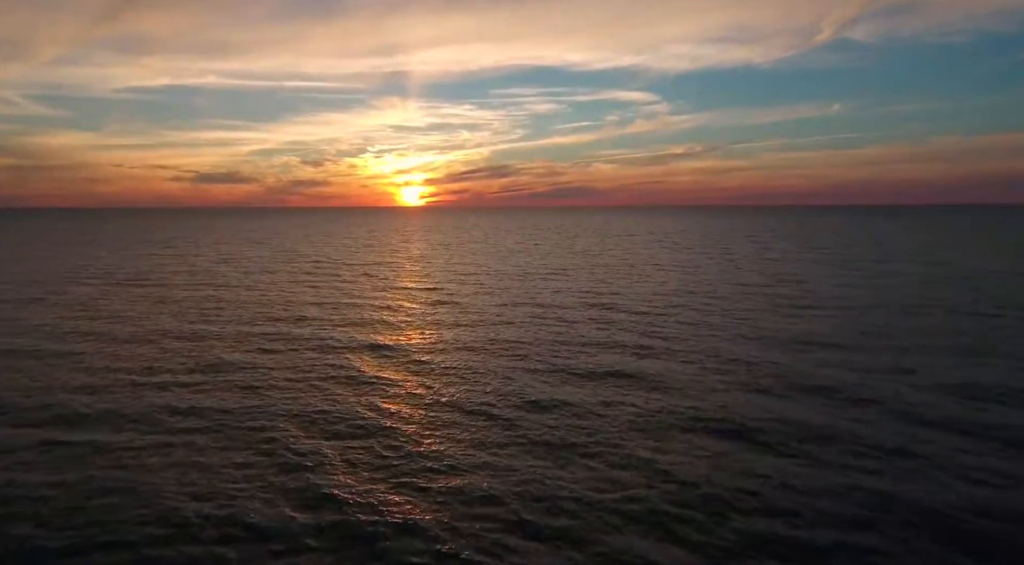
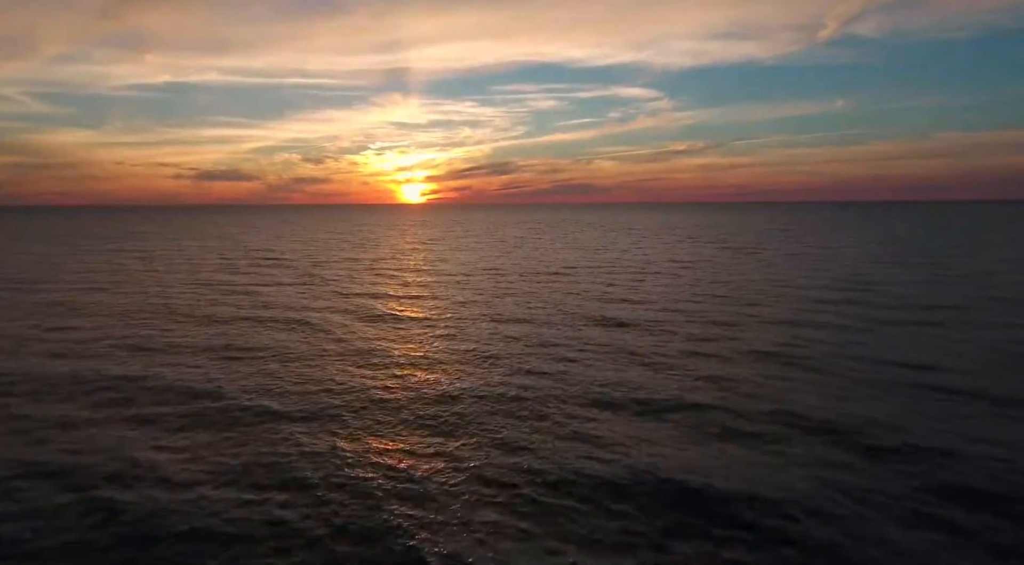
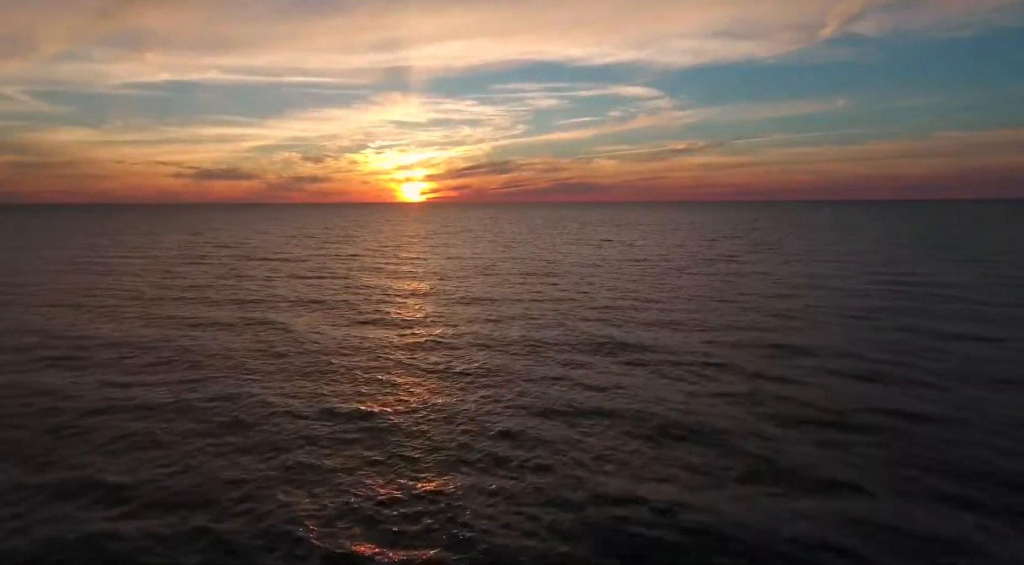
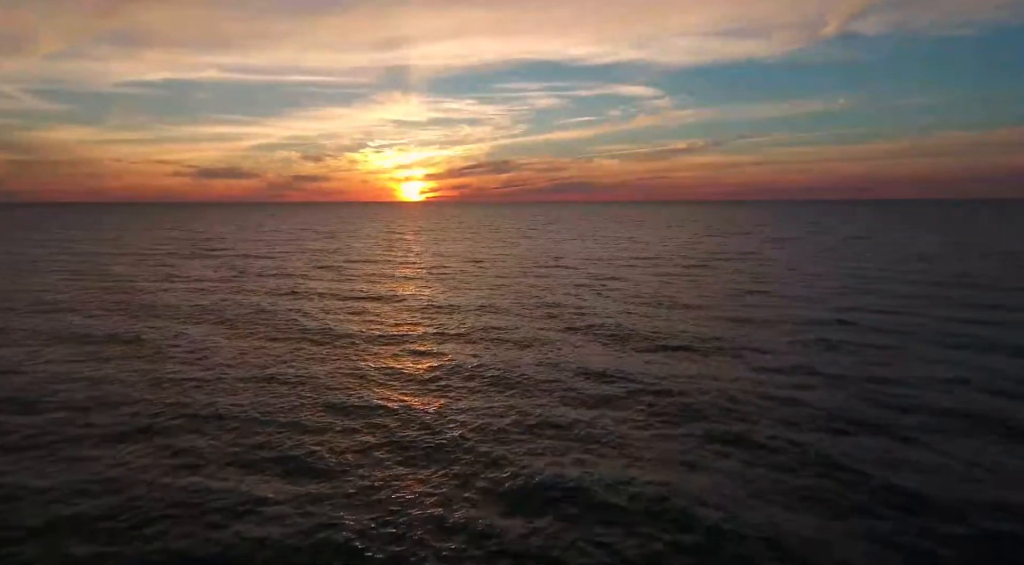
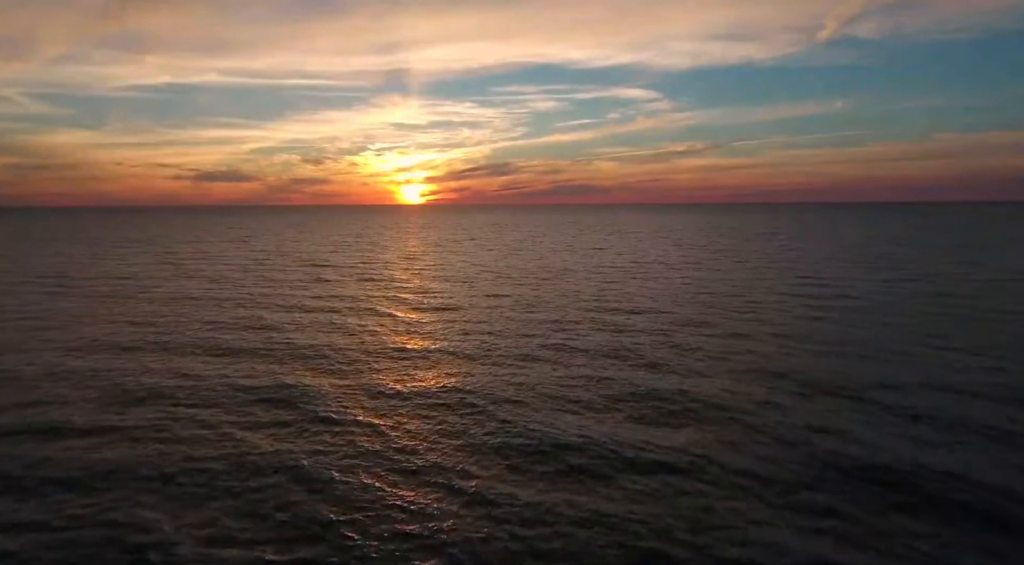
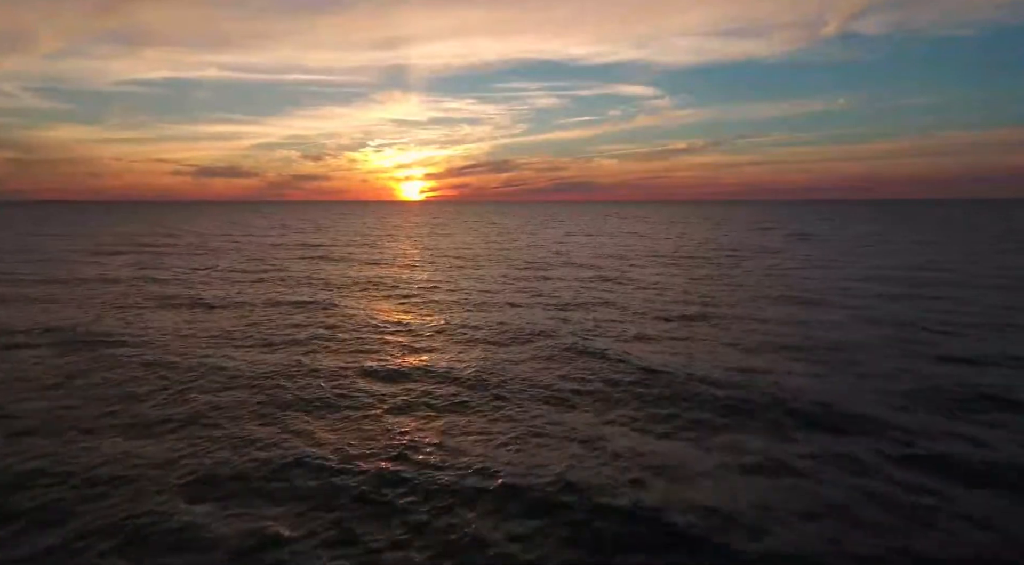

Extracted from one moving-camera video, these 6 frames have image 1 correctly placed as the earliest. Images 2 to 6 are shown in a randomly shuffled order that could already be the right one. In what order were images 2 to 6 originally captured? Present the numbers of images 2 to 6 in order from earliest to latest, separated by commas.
5, 2, 3, 4, 6
